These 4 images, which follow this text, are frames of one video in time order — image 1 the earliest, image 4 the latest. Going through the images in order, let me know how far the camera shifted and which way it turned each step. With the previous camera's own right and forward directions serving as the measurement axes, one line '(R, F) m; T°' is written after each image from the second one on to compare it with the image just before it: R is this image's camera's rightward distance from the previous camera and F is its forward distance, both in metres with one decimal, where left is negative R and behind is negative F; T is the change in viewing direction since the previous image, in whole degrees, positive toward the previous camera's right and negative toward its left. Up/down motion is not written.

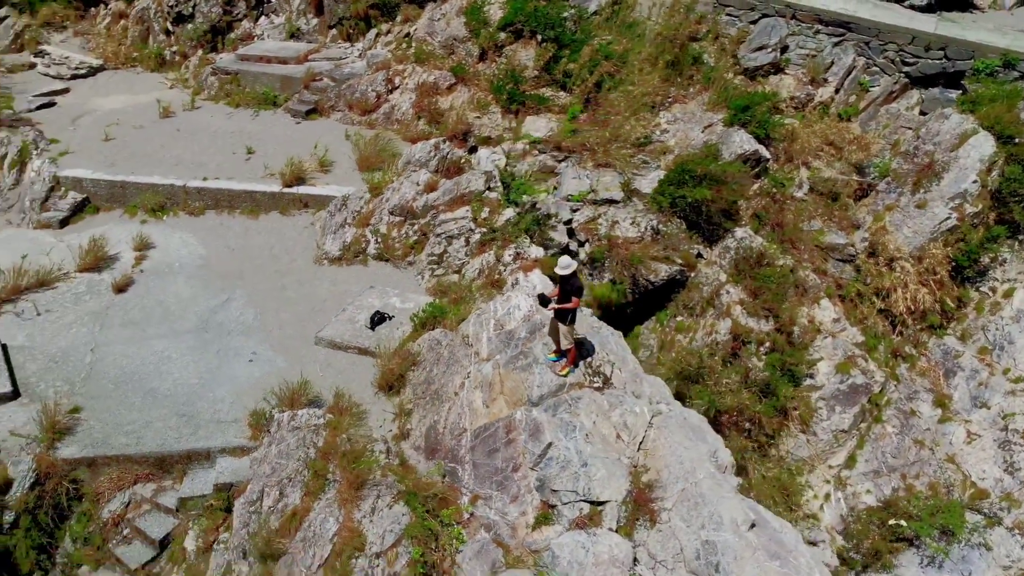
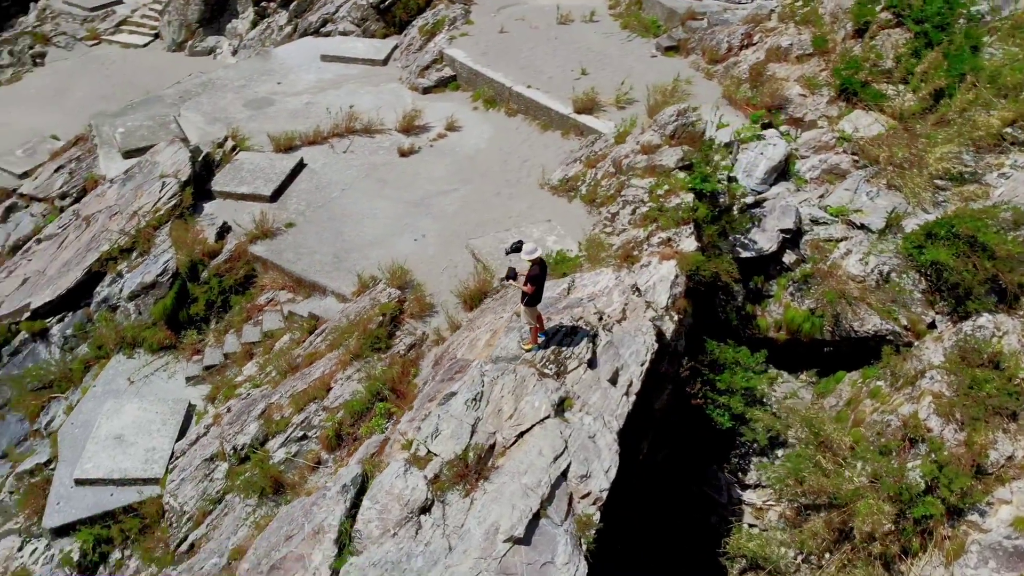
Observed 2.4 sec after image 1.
(+3.7, +0.8) m; -35°
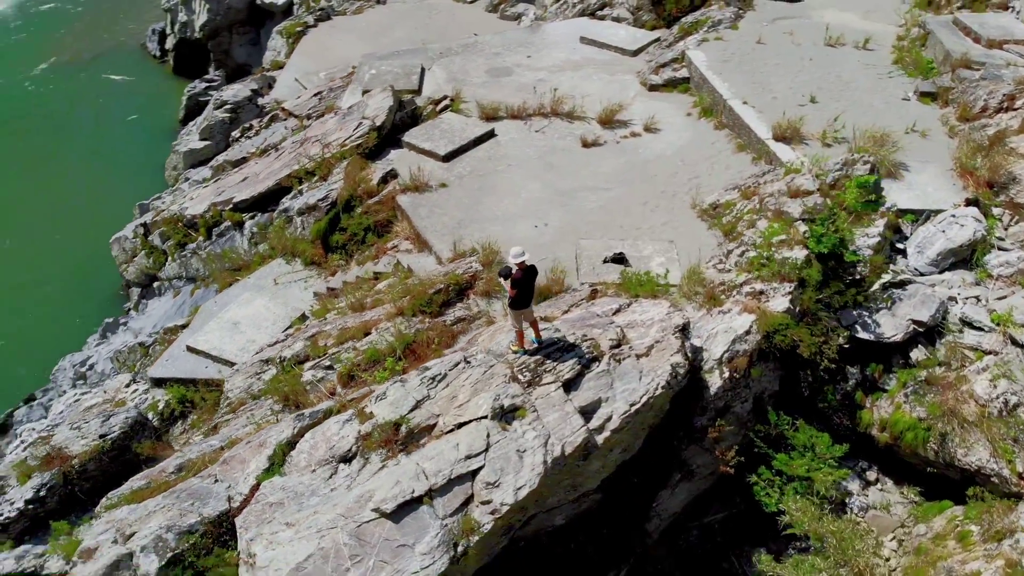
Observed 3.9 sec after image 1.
(+2.5, +0.4) m; -23°
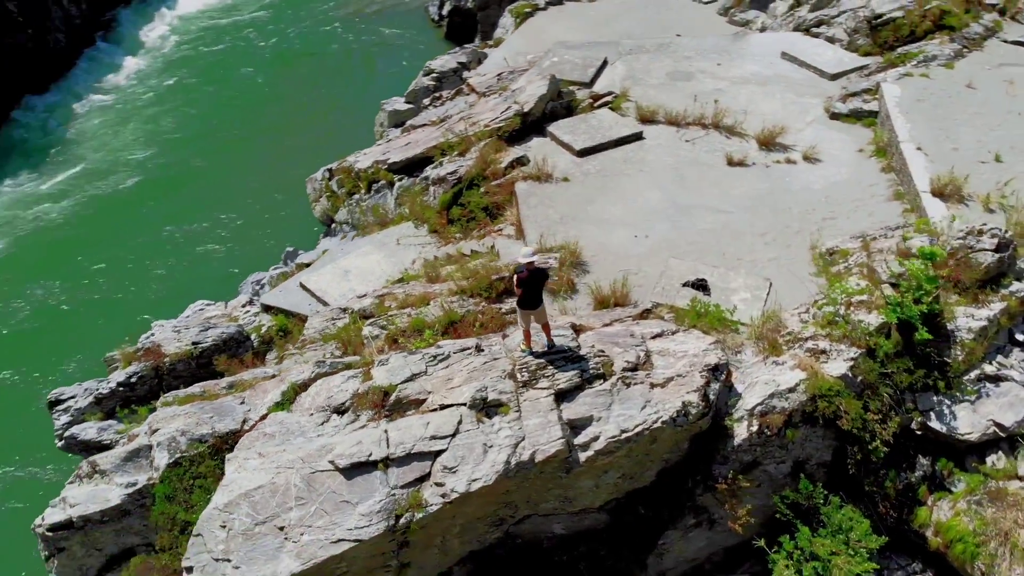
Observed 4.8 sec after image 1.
(+1.7, +0.2) m; -16°
